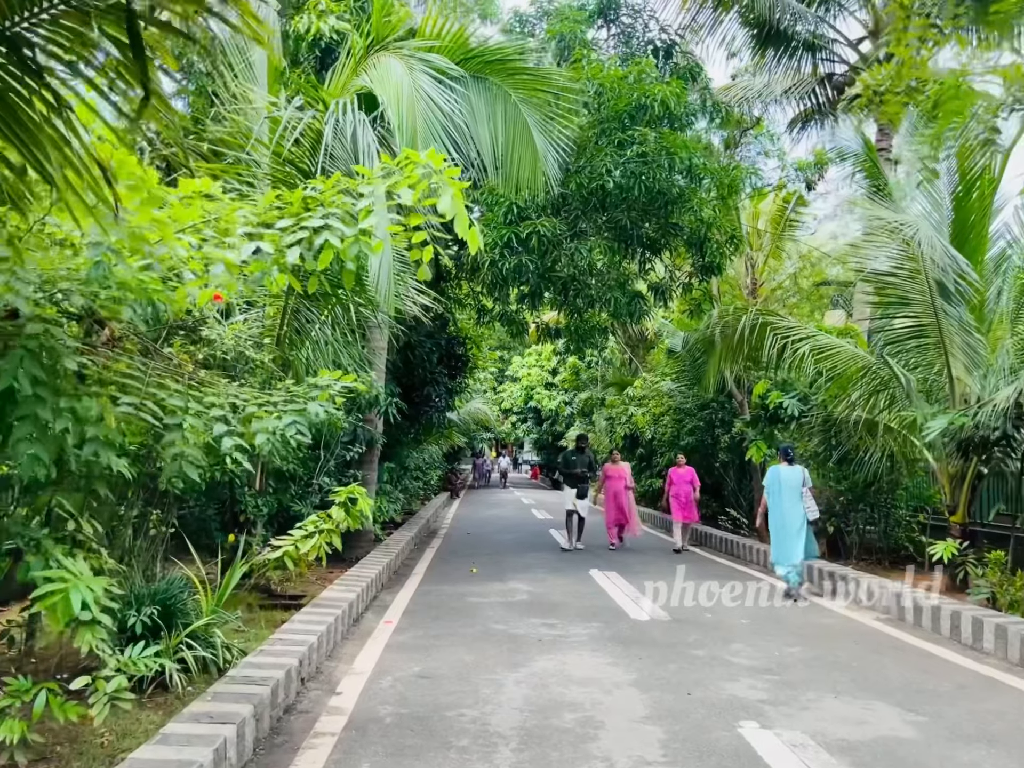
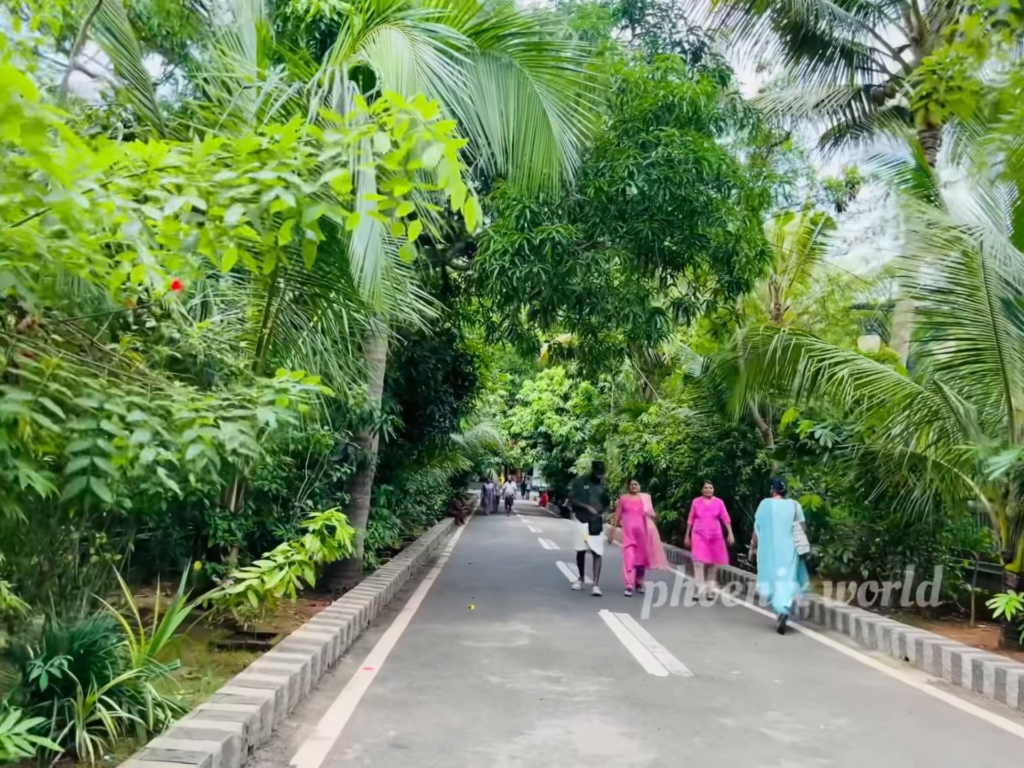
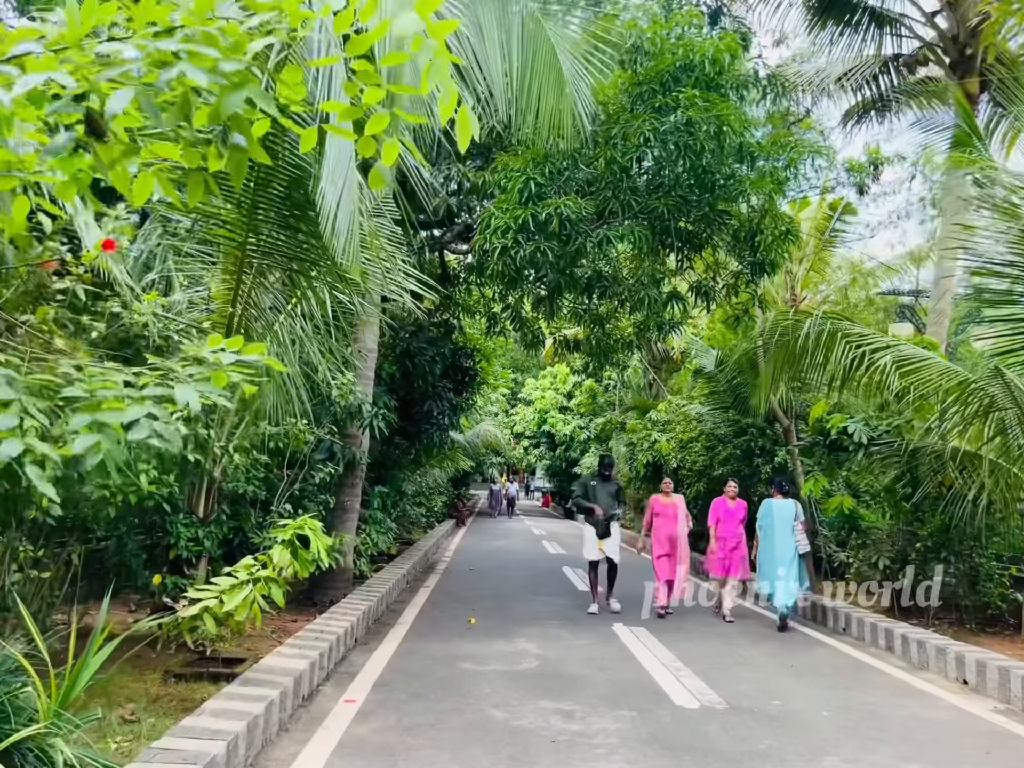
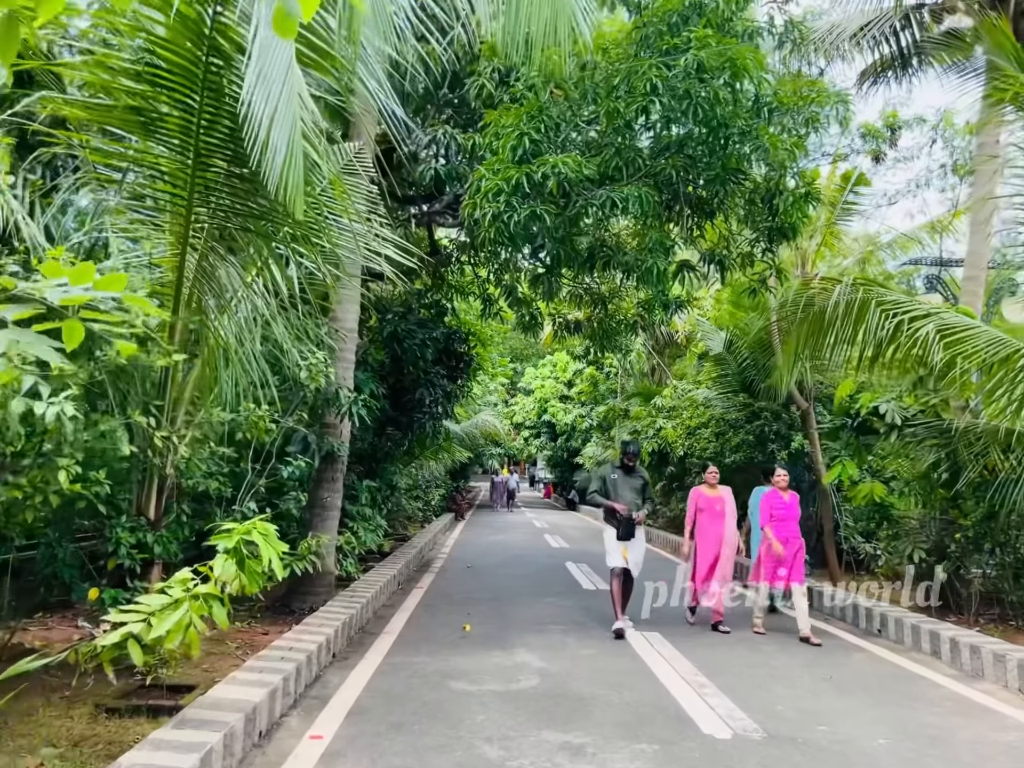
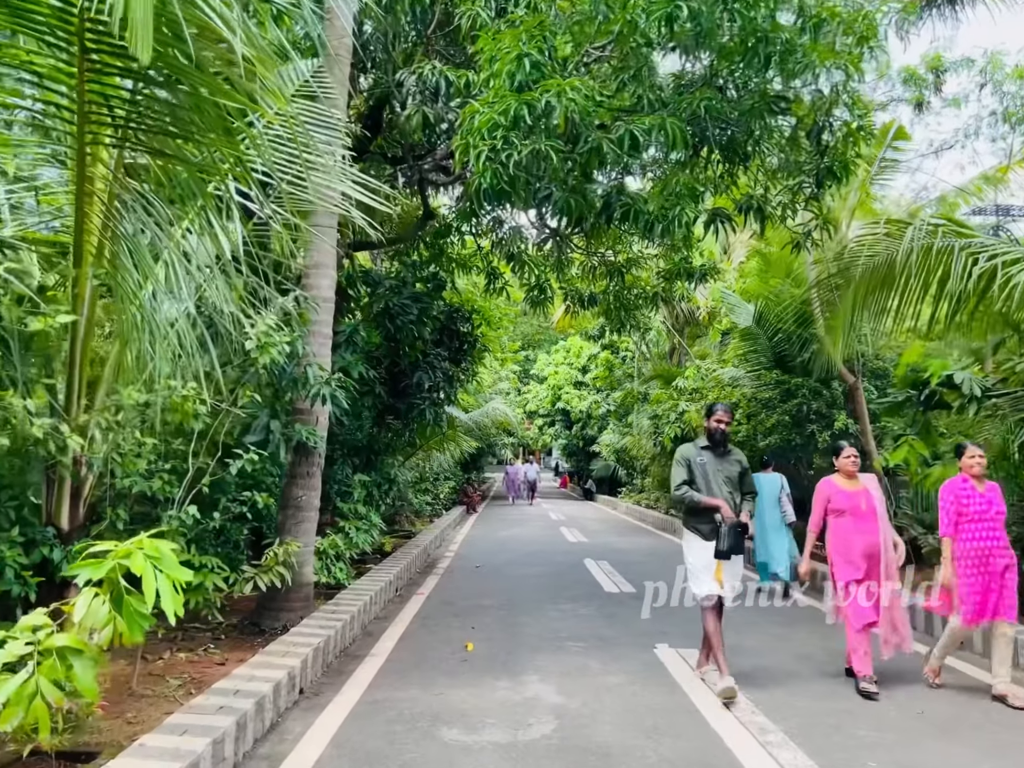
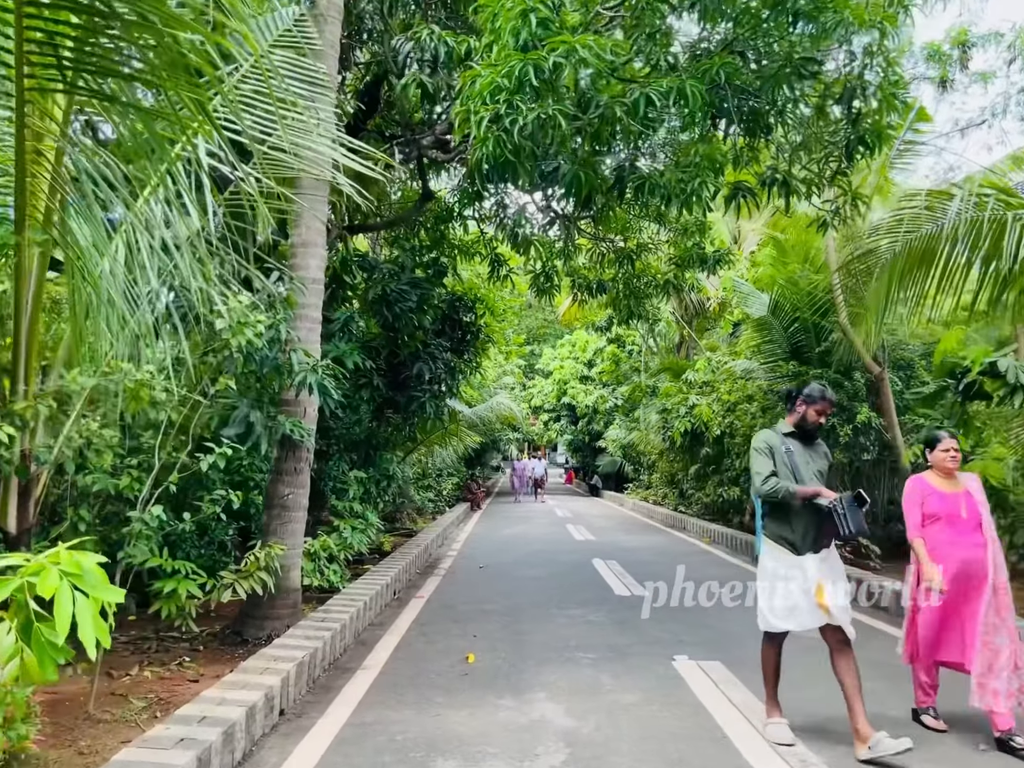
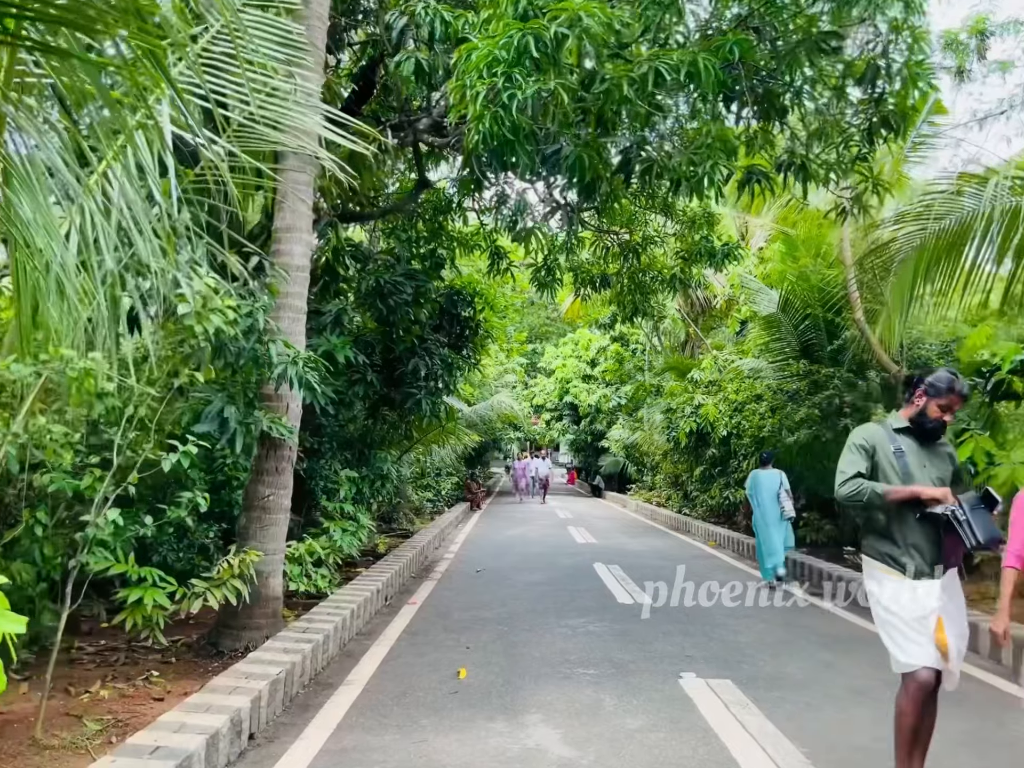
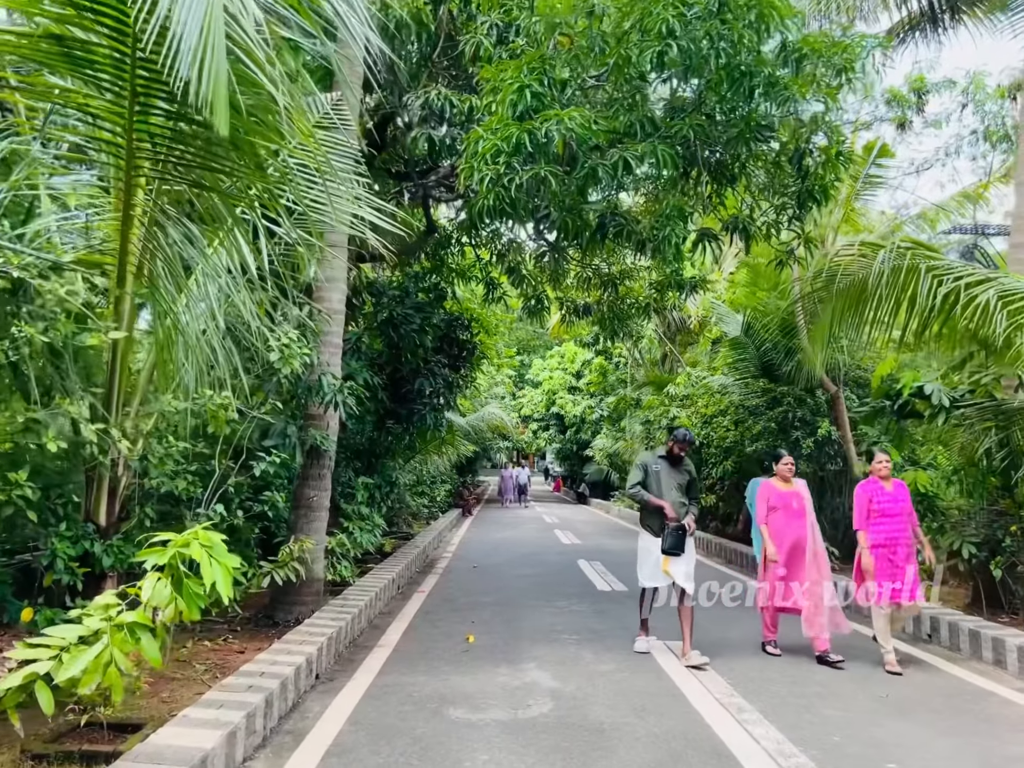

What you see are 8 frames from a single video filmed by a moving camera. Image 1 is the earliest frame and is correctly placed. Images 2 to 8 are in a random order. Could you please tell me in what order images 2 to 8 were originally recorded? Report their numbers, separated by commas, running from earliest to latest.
2, 3, 4, 8, 5, 6, 7
